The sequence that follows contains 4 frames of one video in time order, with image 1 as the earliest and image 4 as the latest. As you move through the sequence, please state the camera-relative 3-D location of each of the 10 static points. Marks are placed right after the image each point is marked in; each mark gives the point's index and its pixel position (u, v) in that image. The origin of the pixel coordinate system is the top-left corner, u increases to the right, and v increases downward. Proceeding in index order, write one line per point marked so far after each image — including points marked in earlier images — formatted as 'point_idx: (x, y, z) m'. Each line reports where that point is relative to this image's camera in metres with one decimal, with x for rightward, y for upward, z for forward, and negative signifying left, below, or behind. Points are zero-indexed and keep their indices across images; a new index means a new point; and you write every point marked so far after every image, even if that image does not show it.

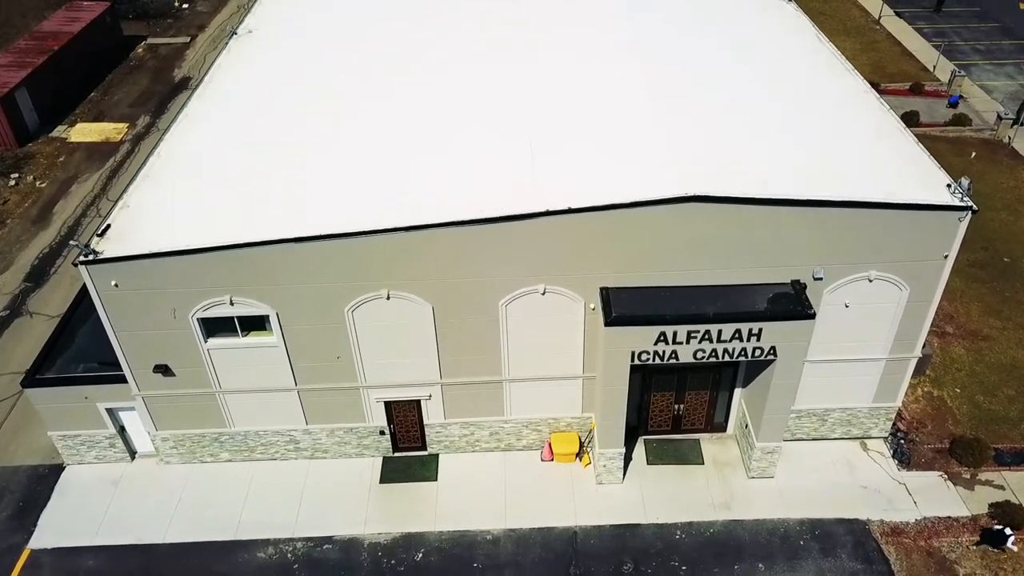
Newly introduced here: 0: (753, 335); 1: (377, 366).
0: (+5.6, -1.1, +17.1) m
1: (-3.5, -2.0, +19.1) m
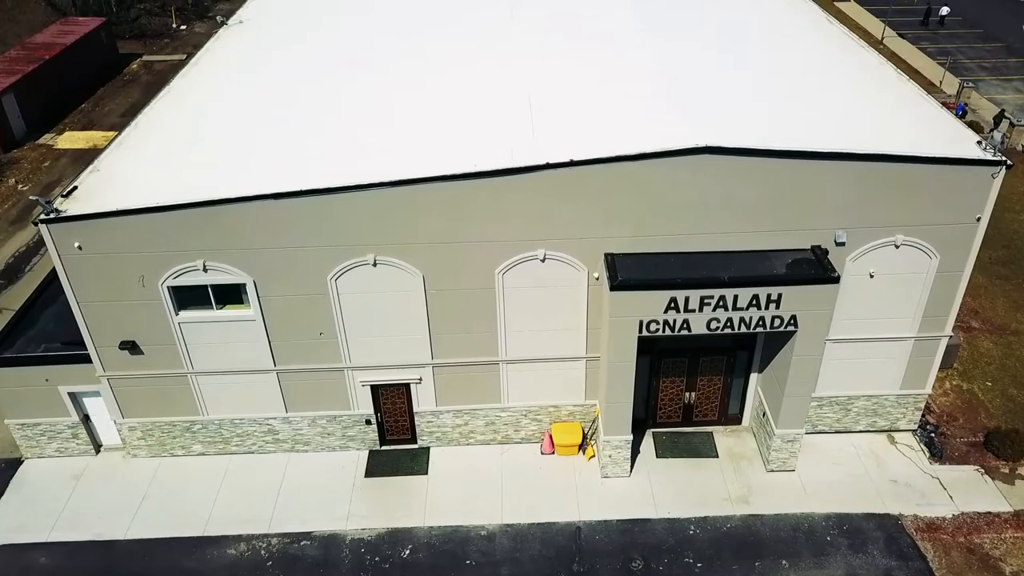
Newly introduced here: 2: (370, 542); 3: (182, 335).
0: (+5.5, -0.3, +15.7) m
1: (-3.5, -1.3, +17.6) m
2: (-3.3, -5.9, +17.0) m
3: (-7.8, -1.1, +17.3) m
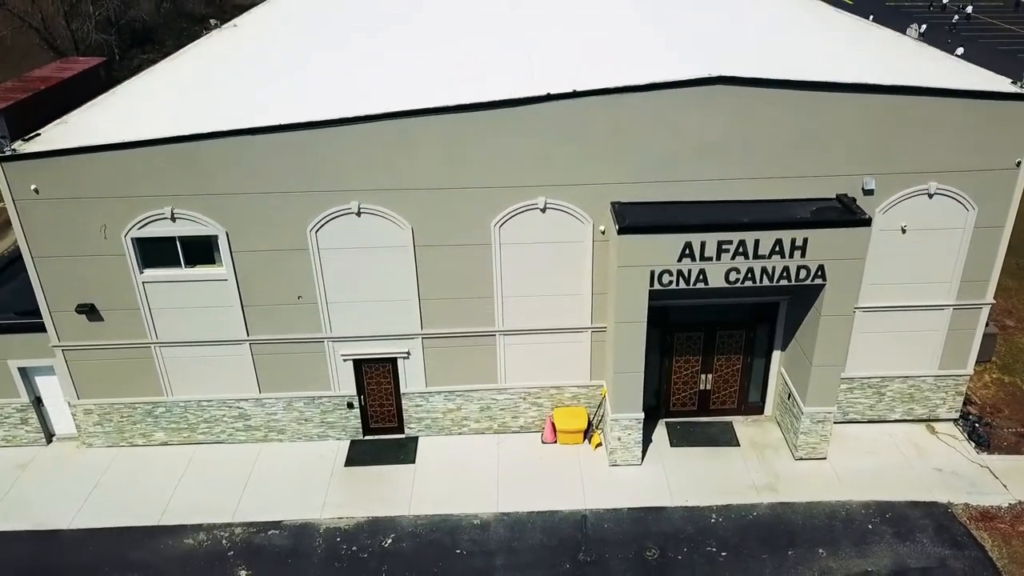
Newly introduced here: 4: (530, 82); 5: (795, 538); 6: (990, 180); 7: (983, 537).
0: (+5.5, +0.7, +14.2) m
1: (-3.6, -0.5, +16.0) m
2: (-3.3, -4.9, +14.9) m
3: (-7.8, -0.2, +15.7) m
4: (+0.4, +4.2, +15.4) m
5: (+5.6, -4.9, +14.5) m
6: (+9.7, +2.2, +15.0) m
7: (+9.2, -4.9, +14.4) m
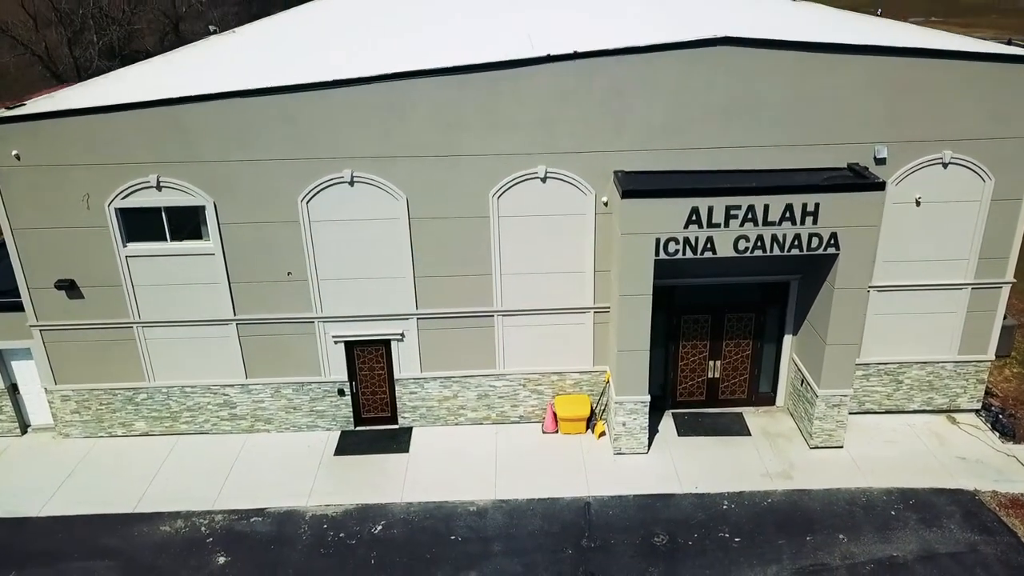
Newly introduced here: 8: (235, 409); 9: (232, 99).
0: (+5.5, +1.3, +13.6) m
1: (-3.6, 0.0, +15.3) m
2: (-3.4, -4.4, +14.0) m
3: (-7.8, +0.3, +15.0) m
4: (+0.4, +4.7, +15.0) m
5: (+5.5, -4.3, +13.5) m
6: (+9.7, +2.7, +14.4) m
7: (+9.2, -4.3, +13.5) m
8: (-6.1, -2.7, +16.3) m
9: (-5.2, +3.5, +13.8) m
